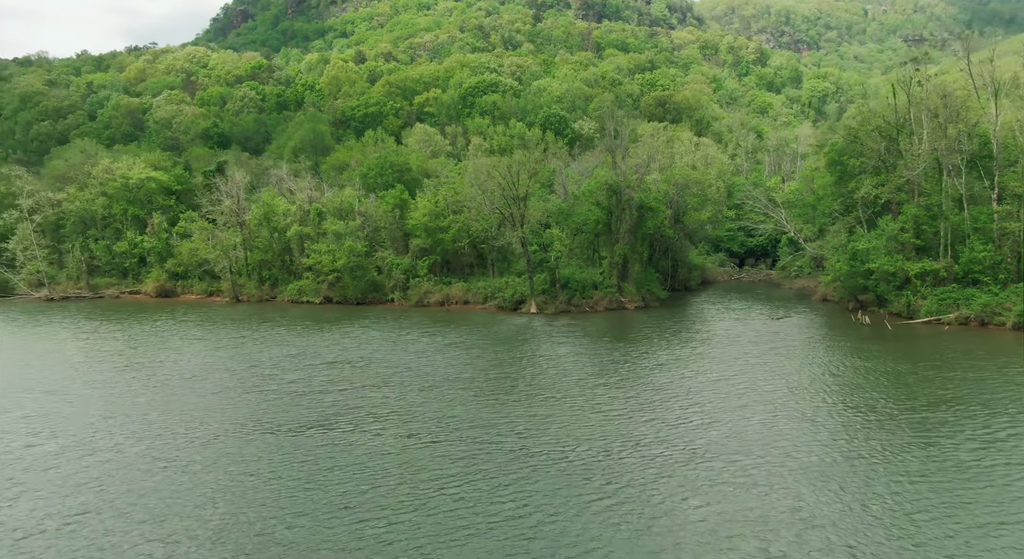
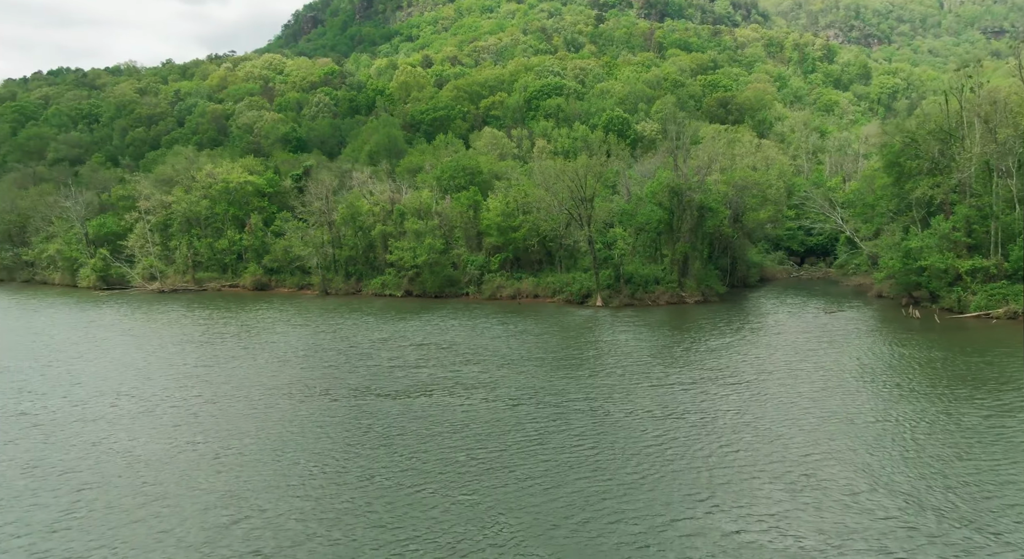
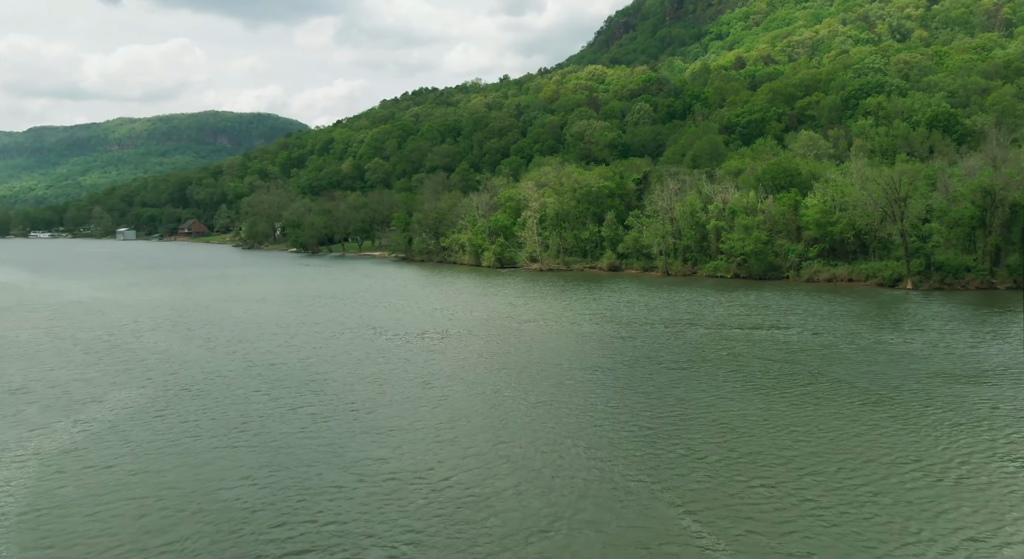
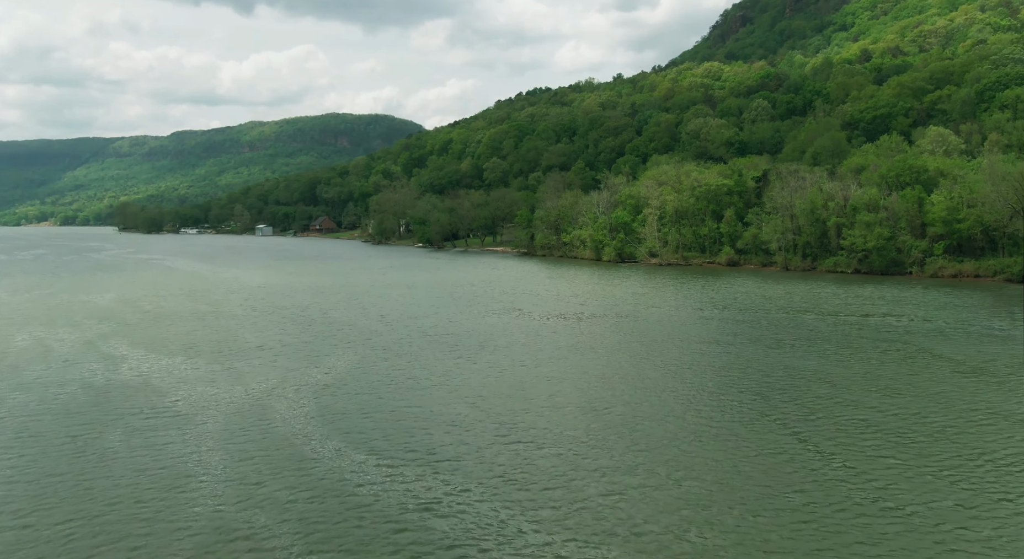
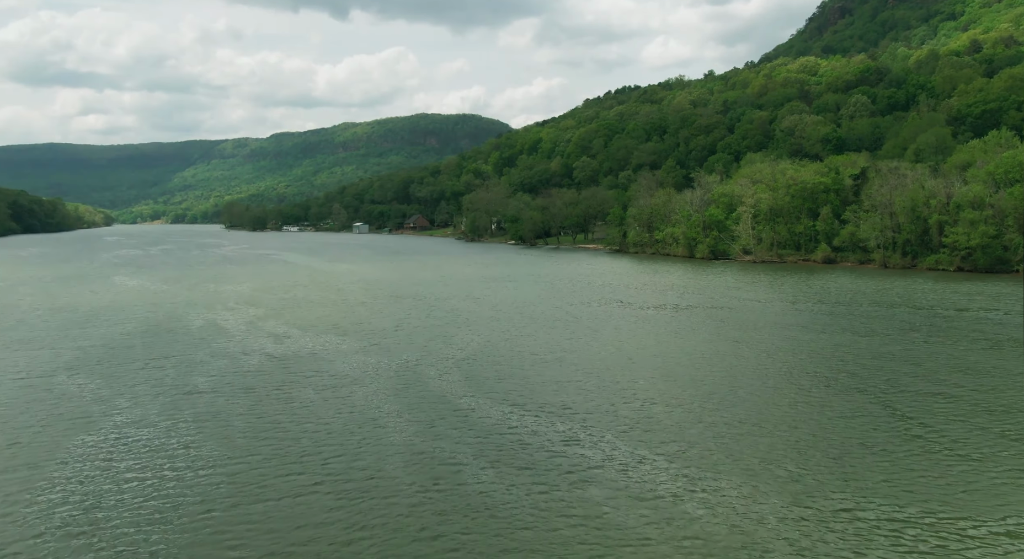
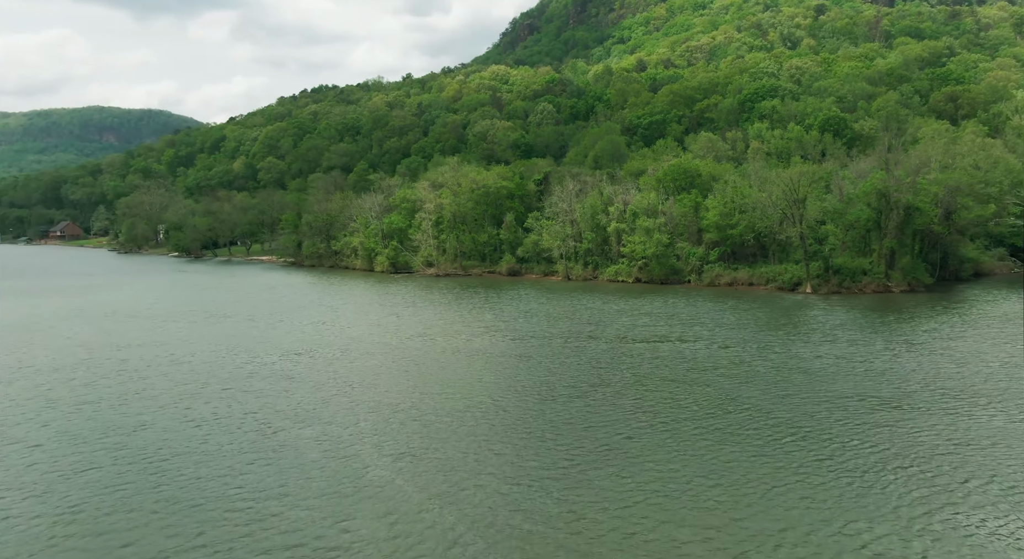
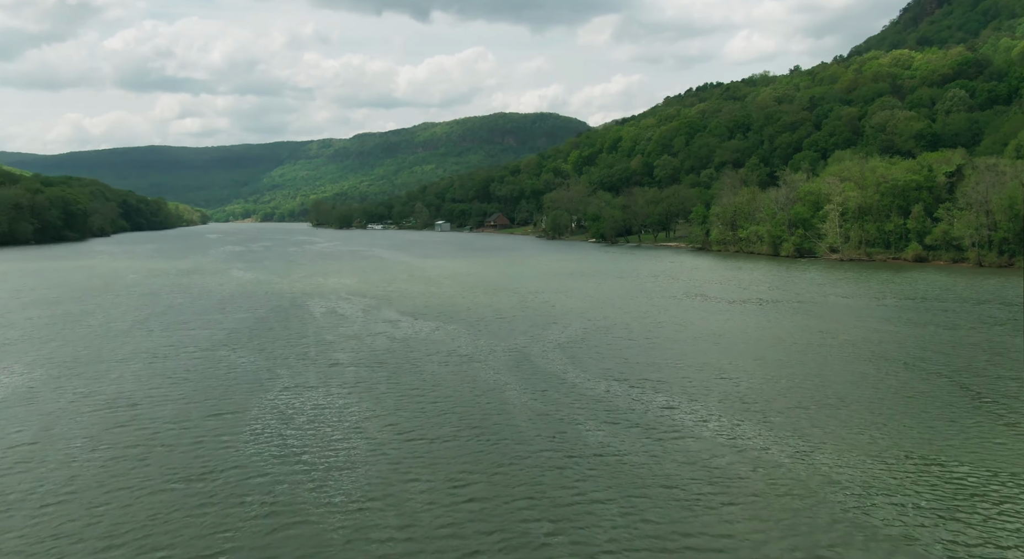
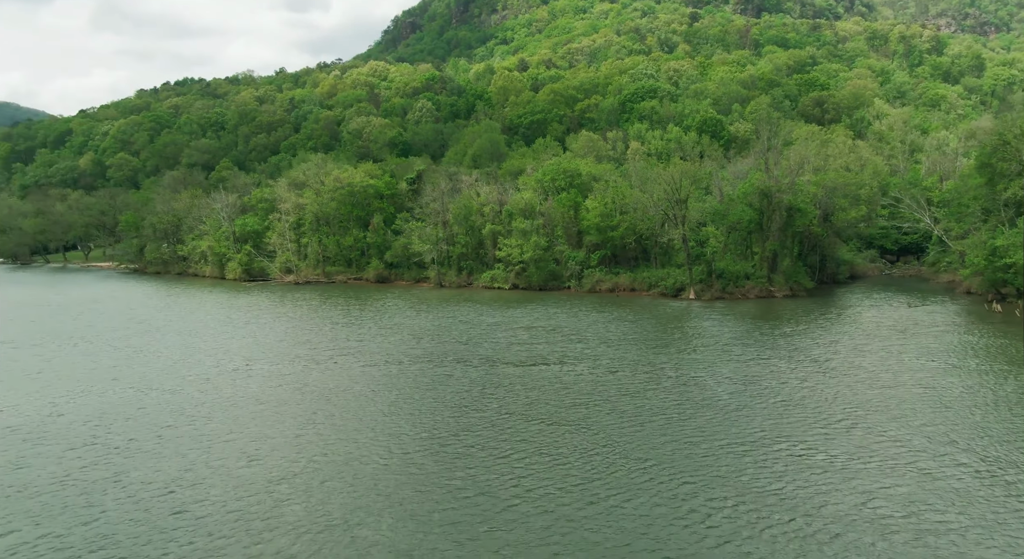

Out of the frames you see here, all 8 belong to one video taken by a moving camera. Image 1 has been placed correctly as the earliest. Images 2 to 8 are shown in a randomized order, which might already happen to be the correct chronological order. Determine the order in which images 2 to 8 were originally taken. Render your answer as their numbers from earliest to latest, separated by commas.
2, 8, 6, 3, 4, 5, 7
